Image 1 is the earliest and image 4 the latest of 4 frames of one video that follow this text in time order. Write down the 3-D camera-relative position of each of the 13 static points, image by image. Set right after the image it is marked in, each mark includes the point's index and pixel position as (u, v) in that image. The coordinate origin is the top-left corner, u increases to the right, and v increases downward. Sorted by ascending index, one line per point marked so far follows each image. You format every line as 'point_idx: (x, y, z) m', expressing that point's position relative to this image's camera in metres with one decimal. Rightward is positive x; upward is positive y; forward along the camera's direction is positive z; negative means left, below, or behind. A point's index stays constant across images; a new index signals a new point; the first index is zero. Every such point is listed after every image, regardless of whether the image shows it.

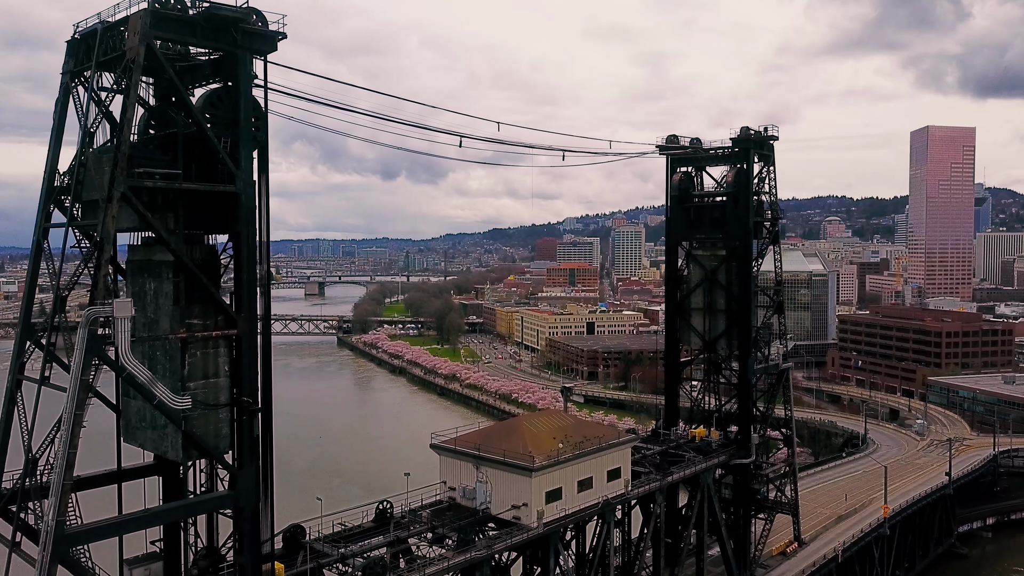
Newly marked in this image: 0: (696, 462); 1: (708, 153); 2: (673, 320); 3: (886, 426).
0: (+1.6, -1.5, +6.6) m
1: (+1.9, +1.3, +7.5) m
2: (+1.6, -0.3, +7.7) m
3: (+7.6, -2.8, +15.7) m
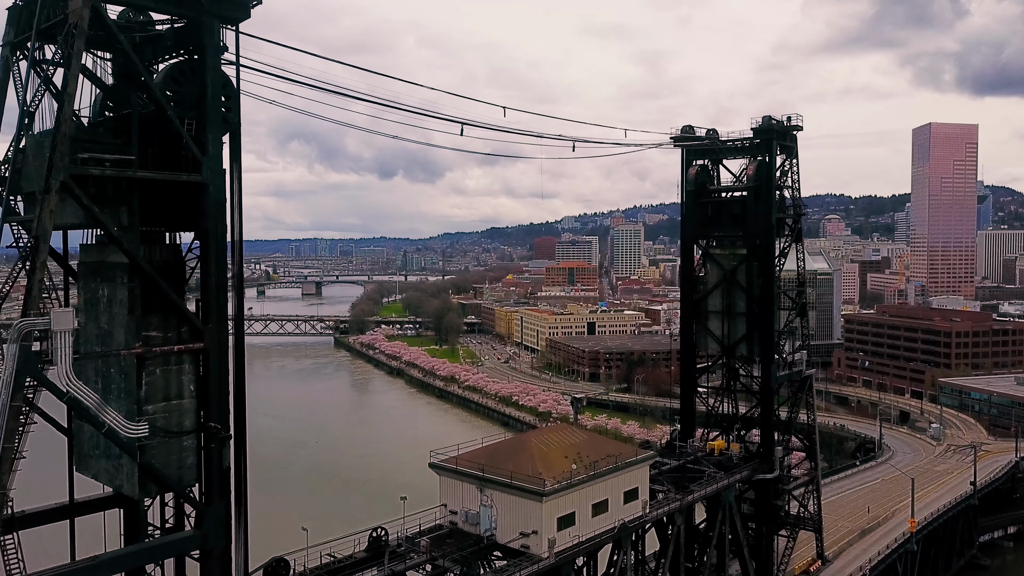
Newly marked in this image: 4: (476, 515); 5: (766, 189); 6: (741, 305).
0: (+1.6, -1.5, +6.1) m
1: (+1.9, +1.3, +7.0) m
2: (+1.6, -0.3, +7.2) m
3: (+7.6, -2.8, +15.2) m
4: (-0.2, -1.4, +4.8) m
5: (+2.2, +0.9, +6.7) m
6: (+2.1, -0.1, +7.0) m
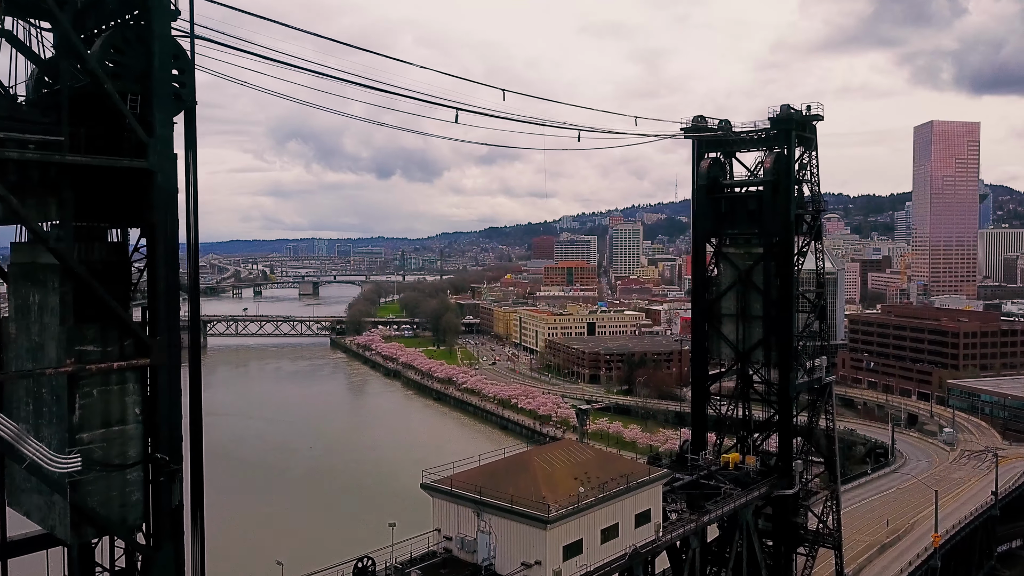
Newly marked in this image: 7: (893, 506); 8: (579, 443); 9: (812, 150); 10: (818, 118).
0: (+1.6, -1.5, +5.7) m
1: (+1.9, +1.3, +6.6) m
2: (+1.6, -0.3, +6.7) m
3: (+7.6, -2.8, +14.7) m
4: (-0.2, -1.4, +4.4) m
5: (+2.2, +0.8, +6.2) m
6: (+2.0, -0.2, +6.5) m
7: (+4.7, -2.7, +9.7) m
8: (+0.4, -1.0, +5.1) m
9: (+2.5, +1.2, +6.5) m
10: (+2.5, +1.4, +6.5) m
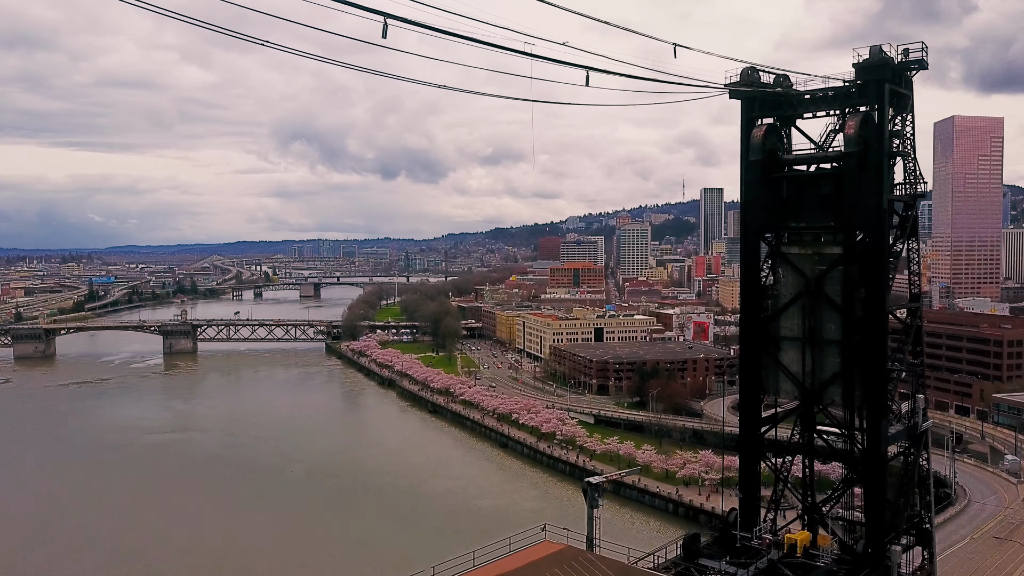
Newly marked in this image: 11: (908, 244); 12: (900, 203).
0: (+1.5, -1.6, +3.9) m
1: (+1.8, +1.2, +4.8) m
2: (+1.5, -0.4, +4.9) m
3: (+7.5, -2.9, +12.9) m
4: (-0.3, -1.5, +2.6) m
5: (+2.1, +0.8, +4.5) m
6: (+1.9, -0.2, +4.8) m
7: (+4.7, -2.8, +7.9) m
8: (+0.3, -1.1, +3.4) m
9: (+2.4, +1.1, +4.7) m
10: (+2.4, +1.3, +4.7) m
11: (+2.4, +0.3, +4.8) m
12: (+2.4, +0.5, +4.7) m
